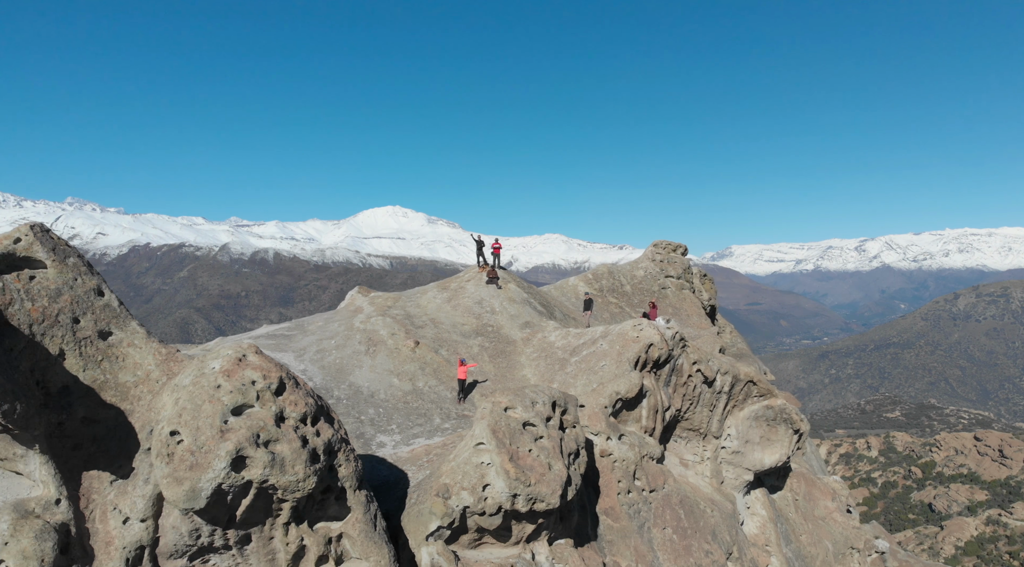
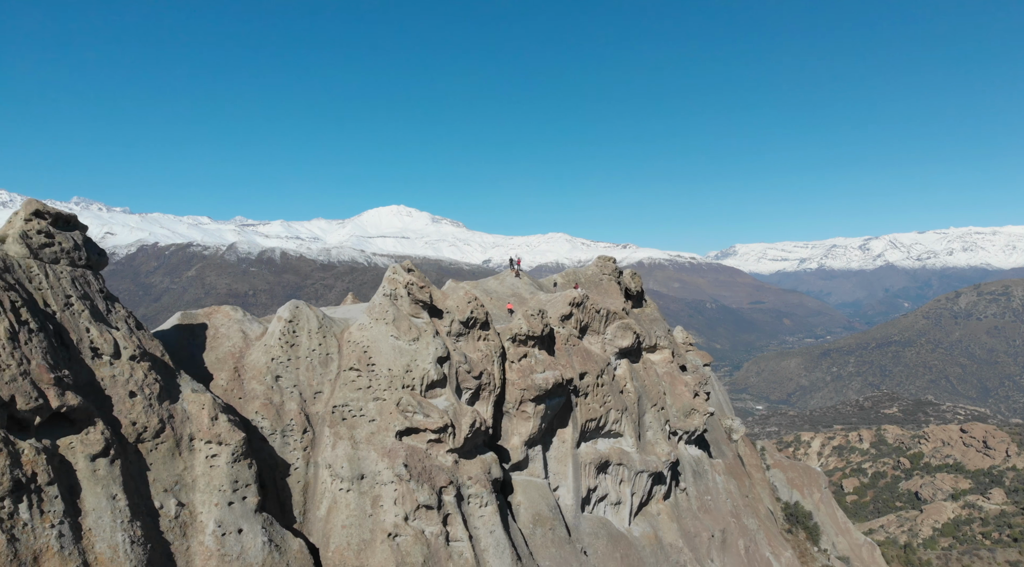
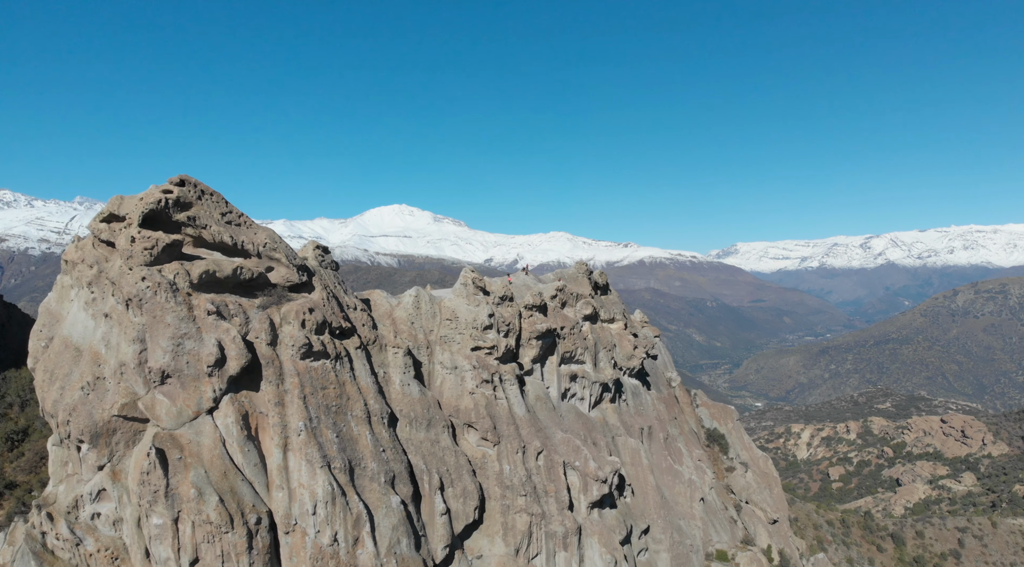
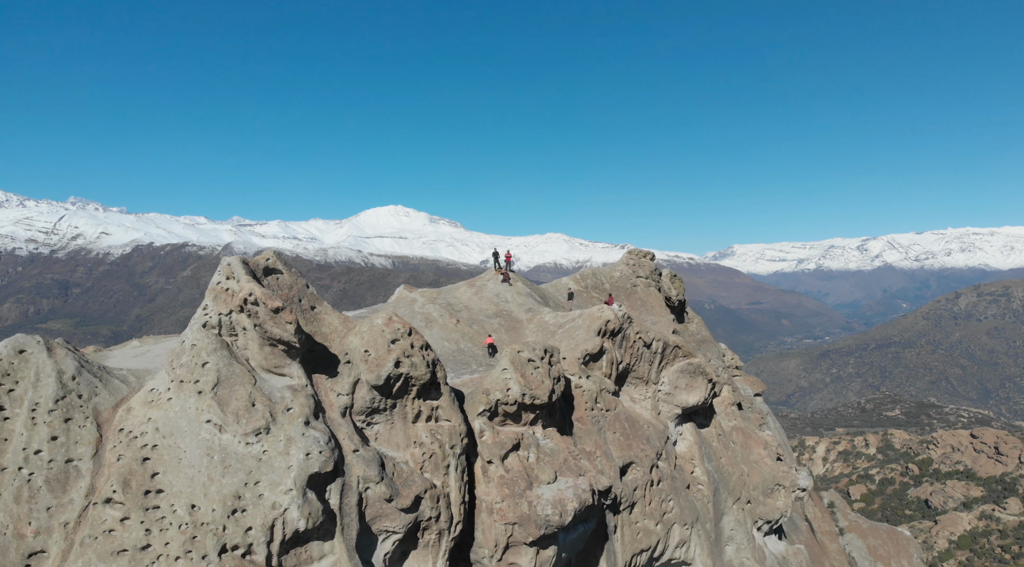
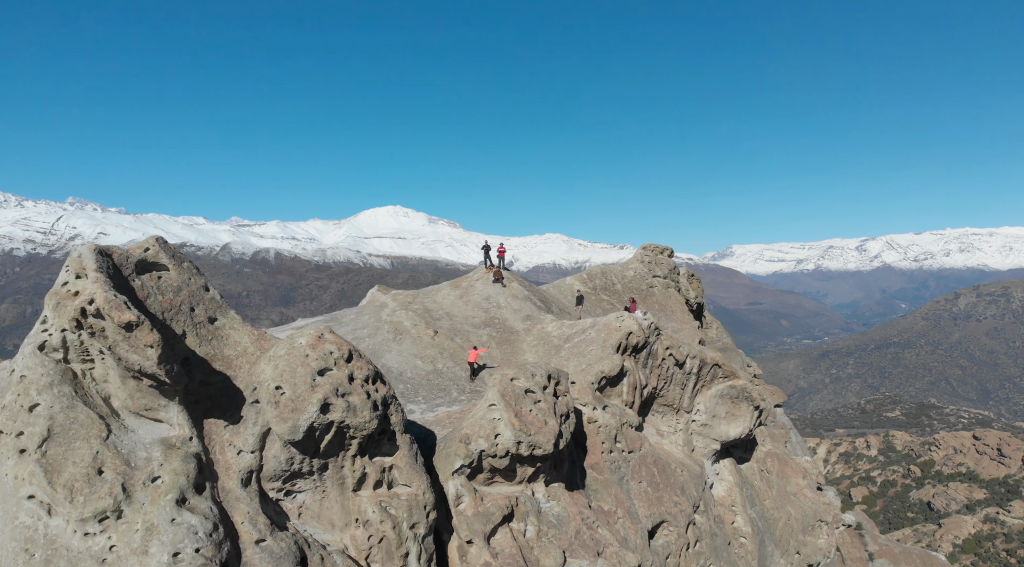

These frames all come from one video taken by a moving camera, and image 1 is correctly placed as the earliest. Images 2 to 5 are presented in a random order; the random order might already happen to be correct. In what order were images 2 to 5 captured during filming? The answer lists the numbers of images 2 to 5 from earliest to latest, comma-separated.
5, 4, 2, 3
